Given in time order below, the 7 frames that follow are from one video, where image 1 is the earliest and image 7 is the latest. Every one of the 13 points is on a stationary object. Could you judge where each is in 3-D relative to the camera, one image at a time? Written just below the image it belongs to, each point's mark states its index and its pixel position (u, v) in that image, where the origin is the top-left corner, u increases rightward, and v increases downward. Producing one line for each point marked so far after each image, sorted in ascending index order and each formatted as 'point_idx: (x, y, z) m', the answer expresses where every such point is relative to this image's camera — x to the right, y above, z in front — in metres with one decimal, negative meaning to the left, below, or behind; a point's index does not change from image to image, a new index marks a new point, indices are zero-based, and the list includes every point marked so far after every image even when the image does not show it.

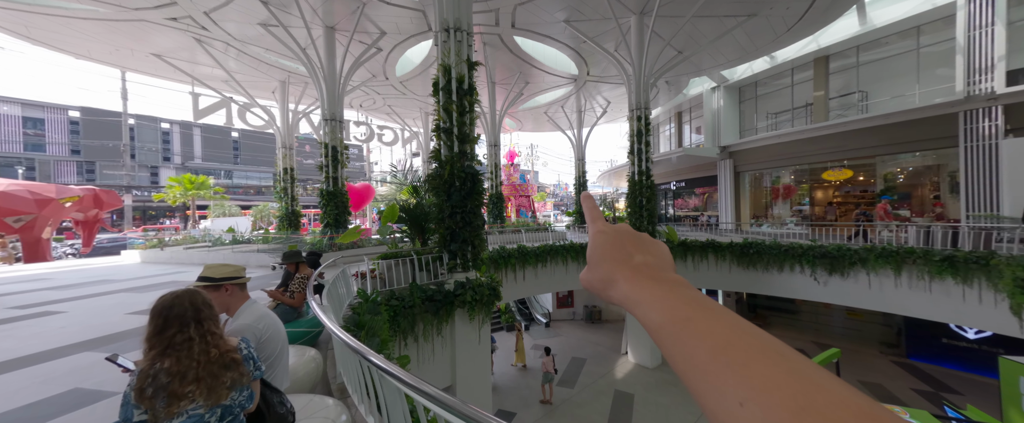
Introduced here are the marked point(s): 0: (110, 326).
0: (-6.0, -1.7, +5.4) m
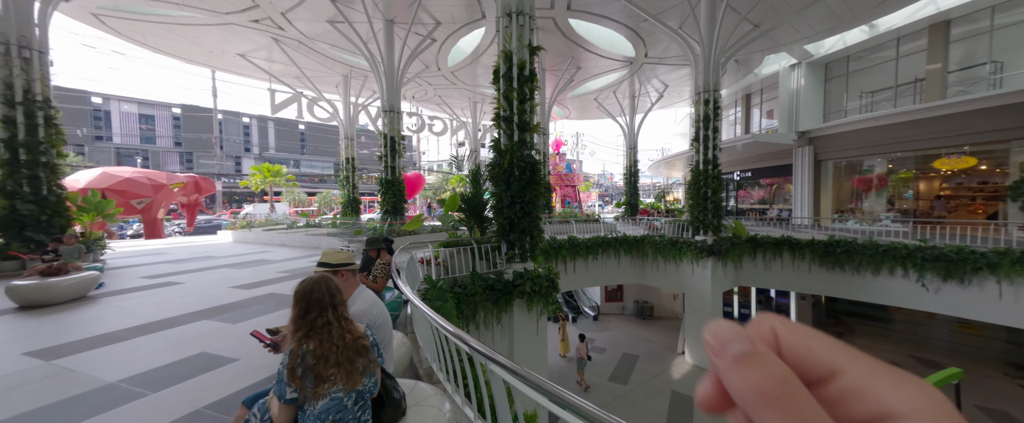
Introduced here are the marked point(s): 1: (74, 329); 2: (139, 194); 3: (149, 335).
0: (-5.0, -1.5, +6.0) m
1: (-5.5, -1.5, +4.5) m
2: (-14.8, +0.7, +14.2) m
3: (-4.3, -1.5, +4.3) m
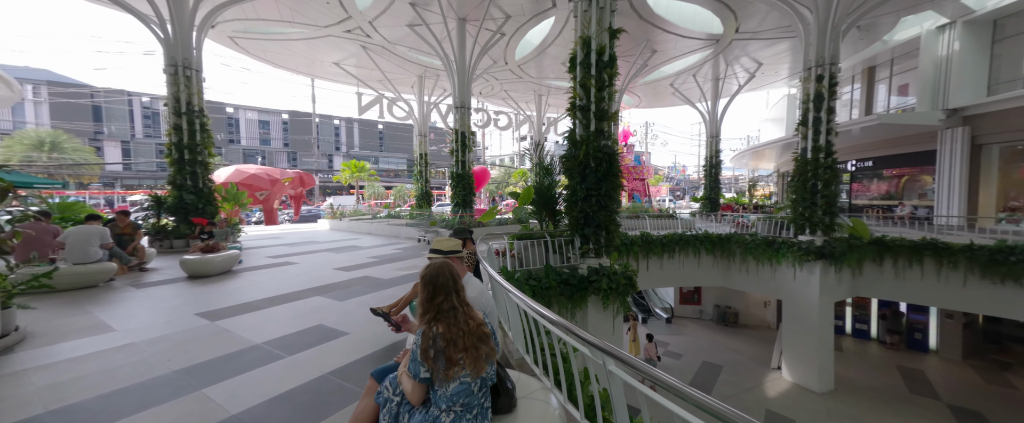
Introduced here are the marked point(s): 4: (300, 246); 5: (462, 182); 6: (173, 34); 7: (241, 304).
0: (-3.7, -1.3, +6.8) m
1: (-4.4, -1.3, +5.4) m
2: (-11.8, +1.1, +16.6) m
3: (-3.3, -1.3, +5.0) m
4: (-7.0, -1.1, +11.6) m
5: (-2.2, +1.2, +14.7) m
6: (-10.4, +5.5, +11.0) m
7: (-3.9, -1.3, +5.1) m
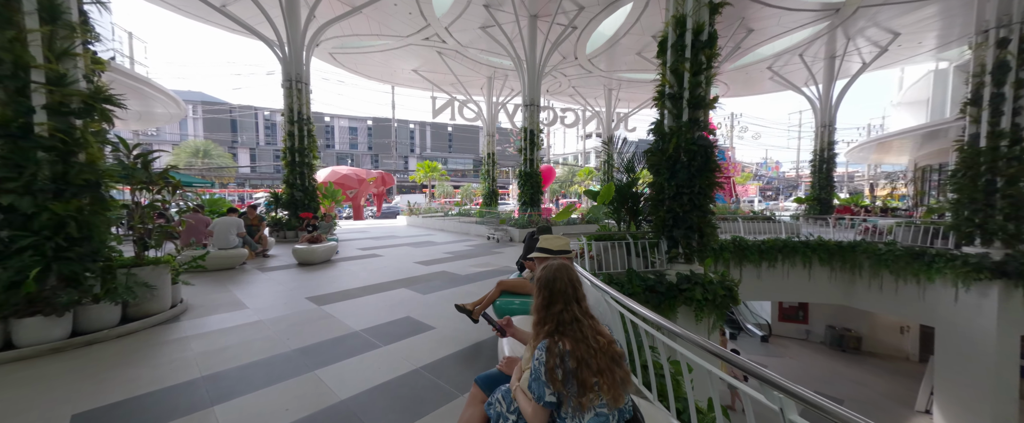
0: (-2.2, -1.2, +7.2) m
1: (-3.2, -1.2, +6.0) m
2: (-8.3, +1.3, +18.3) m
3: (-2.1, -1.3, +5.3) m
4: (-4.6, -1.0, +12.5) m
5: (+0.8, +1.3, +14.7) m
6: (-7.9, +5.6, +12.6) m
7: (-2.7, -1.2, +5.5) m
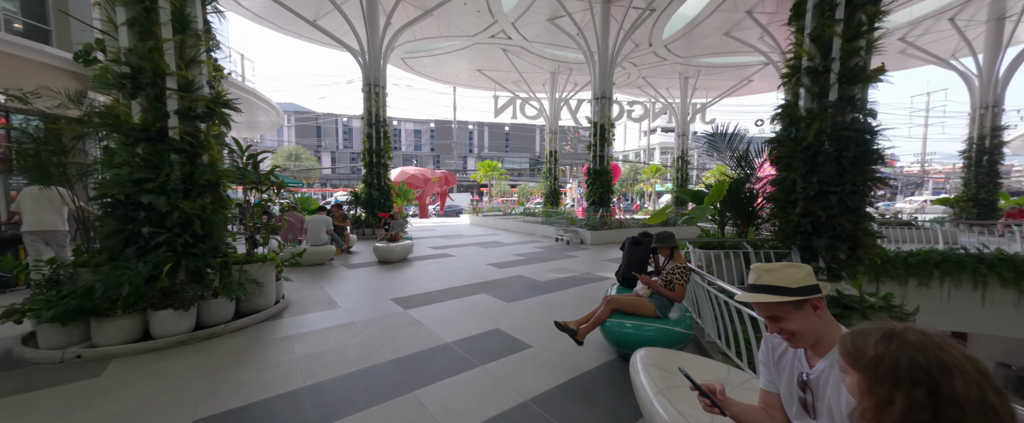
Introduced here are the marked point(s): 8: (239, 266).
0: (-0.6, -1.2, +7.0) m
1: (-1.8, -1.2, +6.0) m
2: (-4.8, +1.4, +18.9) m
3: (-0.8, -1.3, +5.1) m
4: (-2.1, -1.0, +12.7) m
5: (+3.6, +1.3, +13.9) m
6: (-5.3, +5.7, +13.2) m
7: (-1.4, -1.2, +5.5) m
8: (-3.2, -0.6, +4.2) m
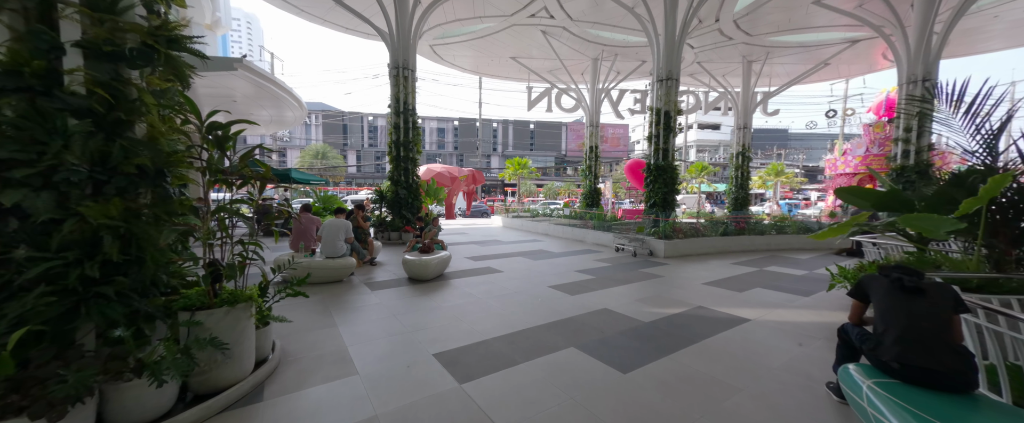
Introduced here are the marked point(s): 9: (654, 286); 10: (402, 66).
0: (+0.6, -1.3, +5.1) m
1: (-0.7, -1.3, +4.2) m
2: (-3.0, +1.3, +17.3) m
3: (+0.2, -1.4, +3.3) m
4: (-0.6, -1.1, +10.9) m
5: (+5.1, +1.2, +11.8) m
6: (-3.8, +5.7, +11.6) m
7: (-0.3, -1.3, +3.6) m
8: (-2.2, -0.7, +2.5) m
9: (+2.5, -1.3, +6.2) m
10: (-3.6, +4.7, +11.7) m
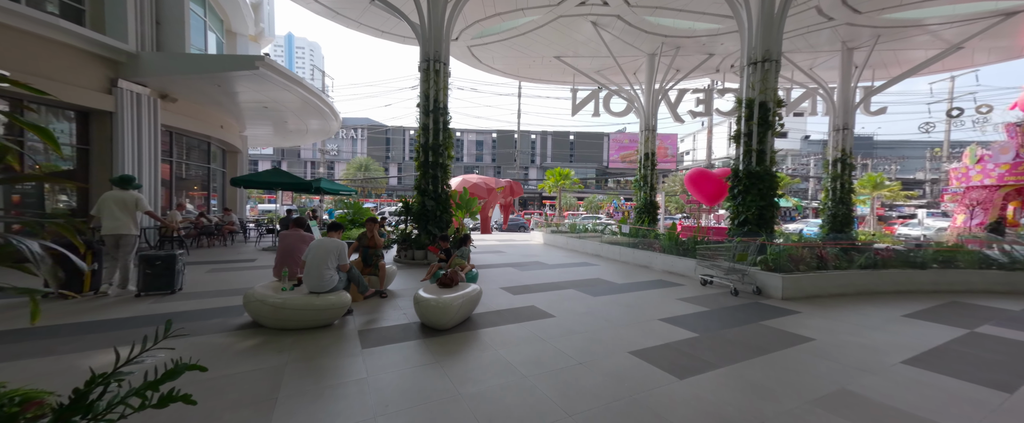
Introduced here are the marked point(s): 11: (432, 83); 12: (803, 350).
0: (+1.1, -1.5, +2.9) m
1: (-0.2, -1.5, +2.1) m
2: (-1.0, +0.7, +15.5) m
3: (+0.5, -1.5, +1.1) m
4: (+0.6, -1.5, +8.7) m
5: (+6.4, +0.7, +9.1) m
6: (-2.4, +5.2, +10.1) m
7: (+0.1, -1.5, +1.5) m
8: (-1.9, -0.8, +0.6) m
9: (+3.1, -1.6, +3.7) m
10: (-2.2, +4.3, +10.0) m
11: (-2.2, +3.7, +10.2) m
12: (+3.3, -1.6, +4.0) m
